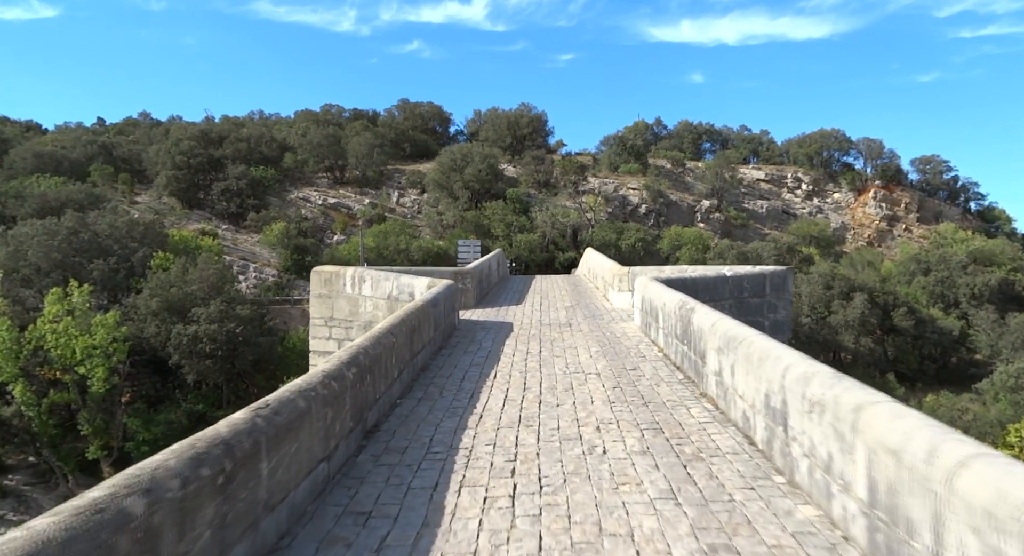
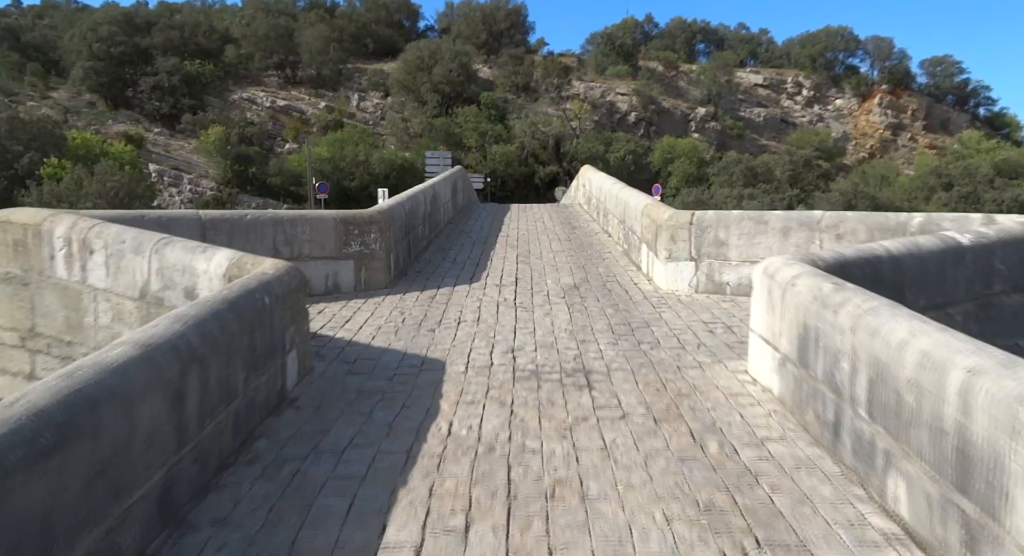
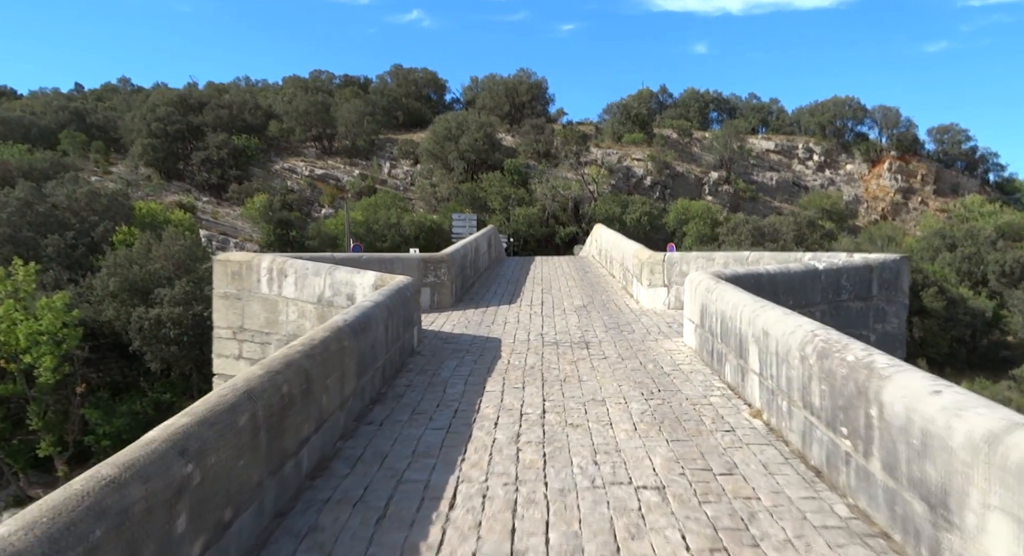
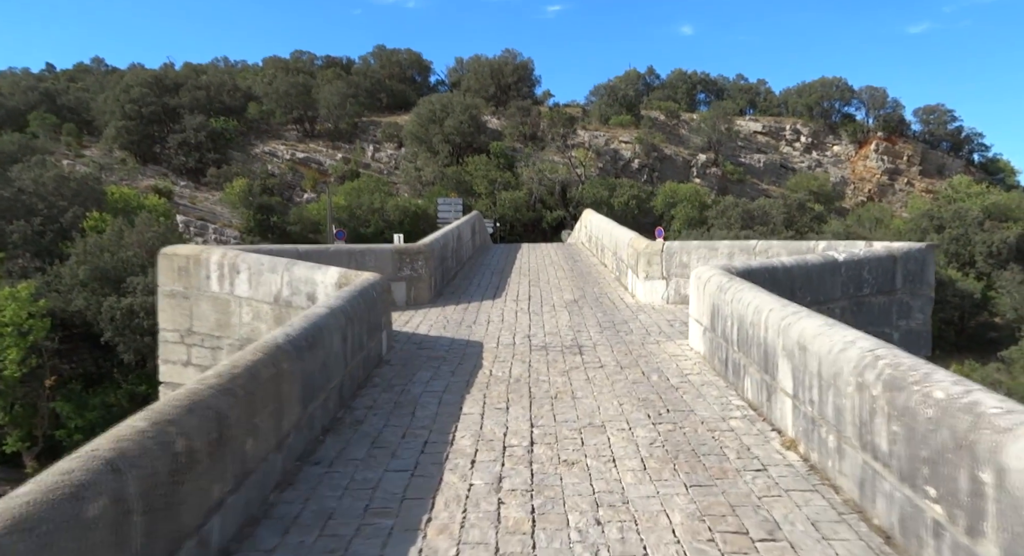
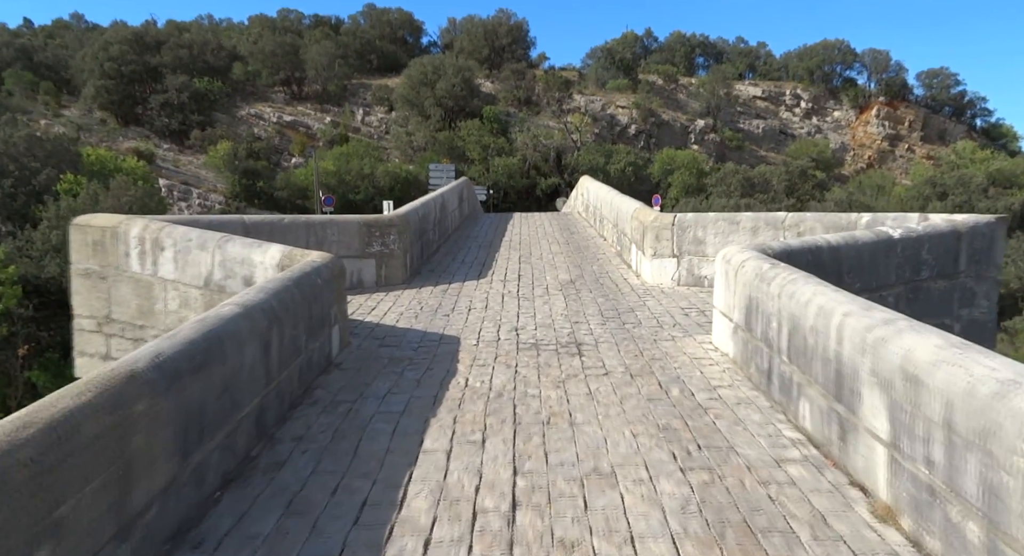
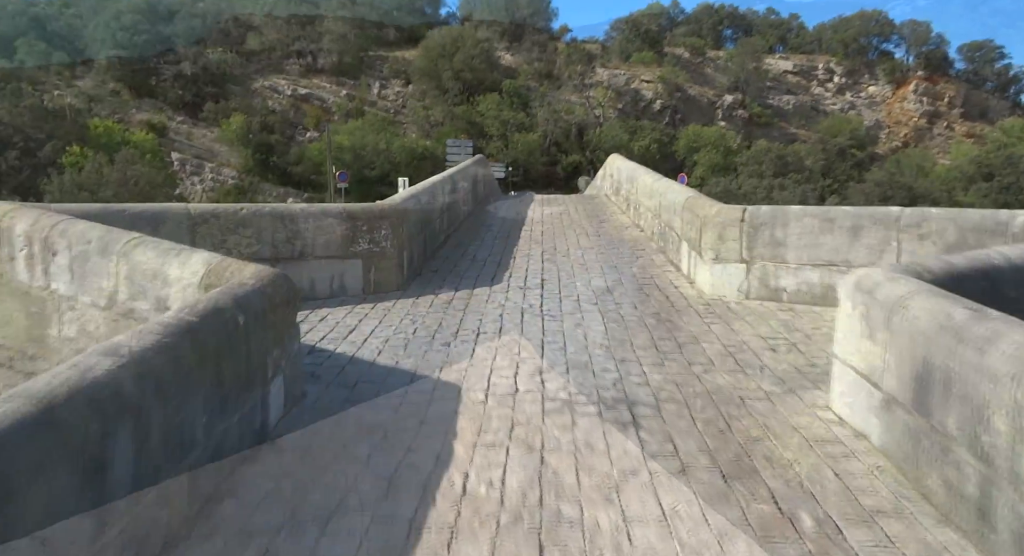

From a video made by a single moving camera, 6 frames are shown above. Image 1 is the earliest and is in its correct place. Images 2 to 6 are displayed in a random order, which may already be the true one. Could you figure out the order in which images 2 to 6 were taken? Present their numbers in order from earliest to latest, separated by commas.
3, 4, 5, 2, 6
